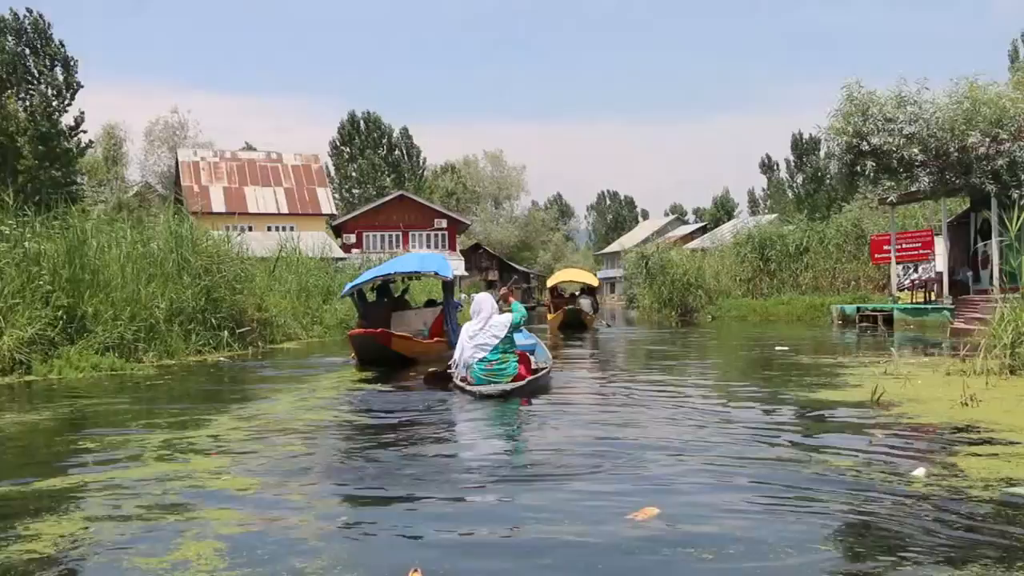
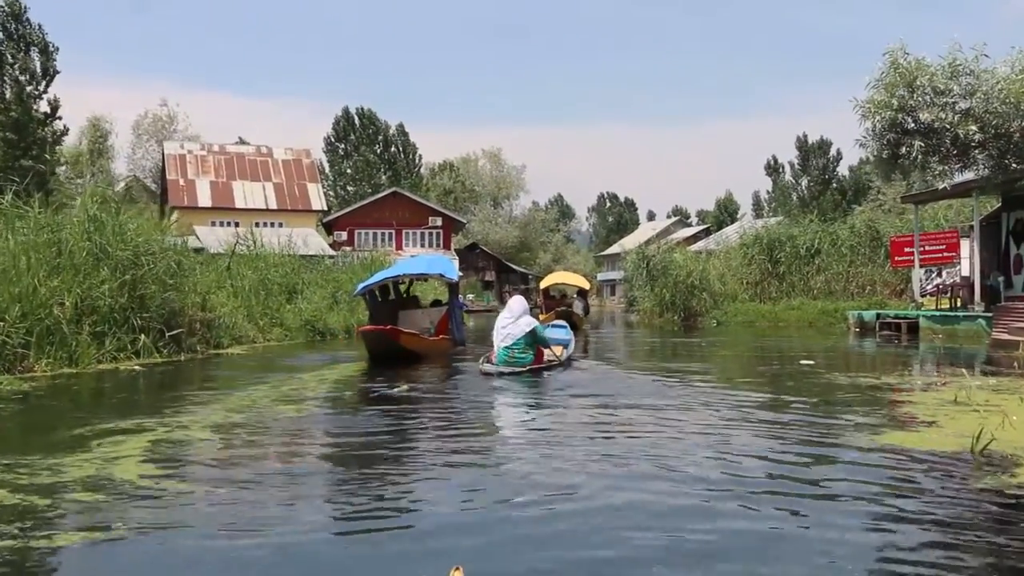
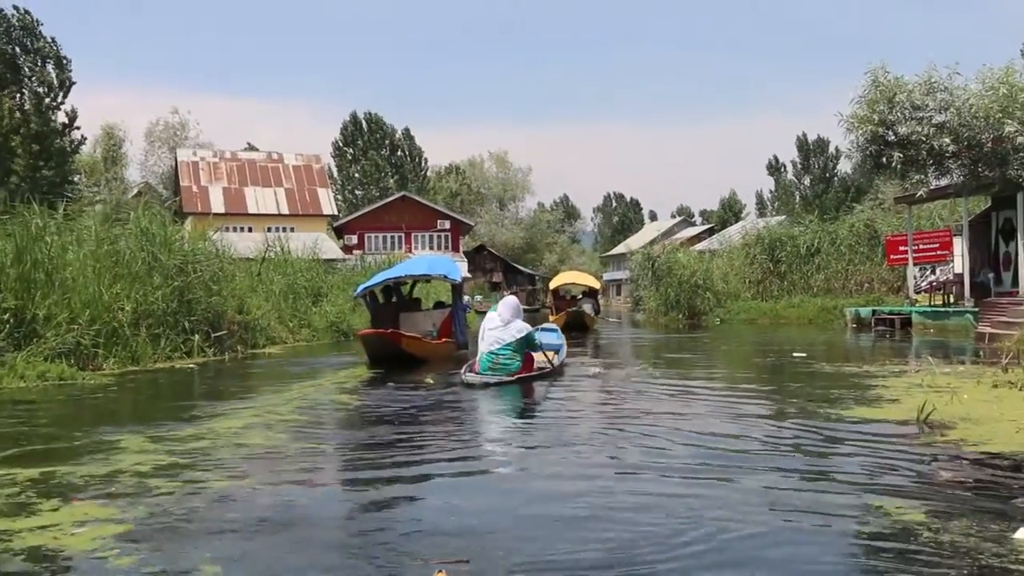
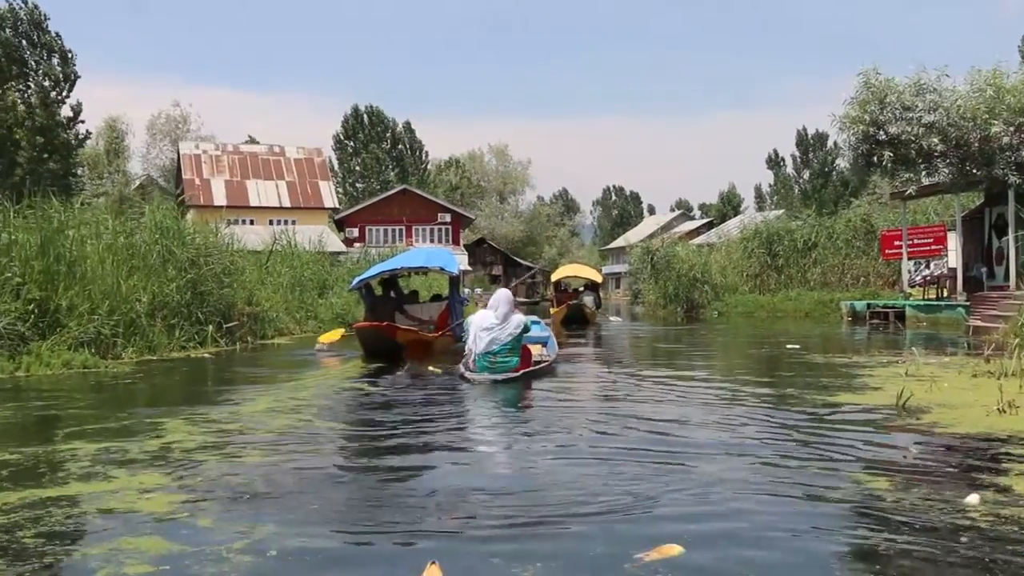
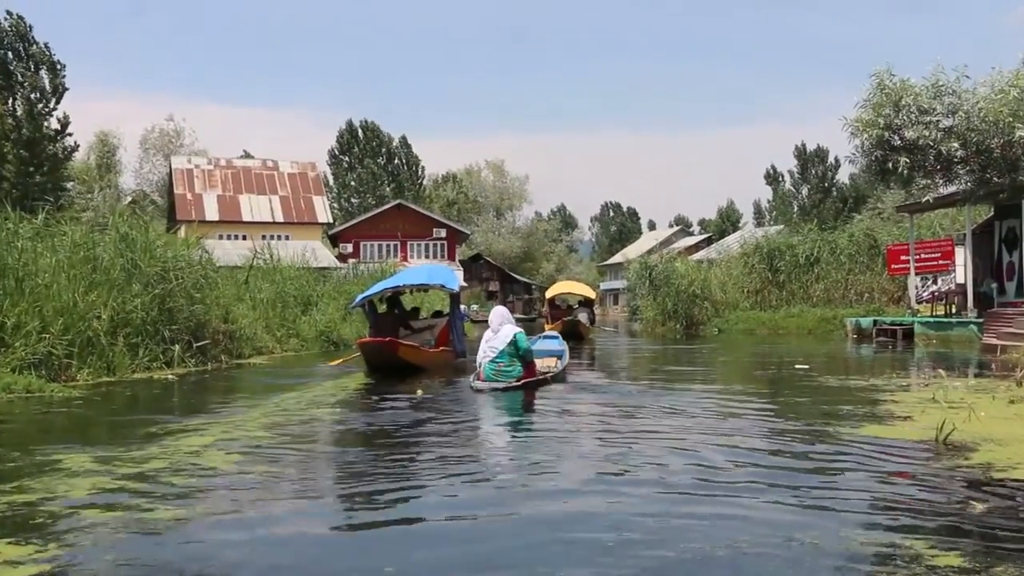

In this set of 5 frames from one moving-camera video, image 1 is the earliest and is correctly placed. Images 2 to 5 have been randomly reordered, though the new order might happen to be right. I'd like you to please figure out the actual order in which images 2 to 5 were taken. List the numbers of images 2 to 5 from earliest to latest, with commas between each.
4, 3, 5, 2
